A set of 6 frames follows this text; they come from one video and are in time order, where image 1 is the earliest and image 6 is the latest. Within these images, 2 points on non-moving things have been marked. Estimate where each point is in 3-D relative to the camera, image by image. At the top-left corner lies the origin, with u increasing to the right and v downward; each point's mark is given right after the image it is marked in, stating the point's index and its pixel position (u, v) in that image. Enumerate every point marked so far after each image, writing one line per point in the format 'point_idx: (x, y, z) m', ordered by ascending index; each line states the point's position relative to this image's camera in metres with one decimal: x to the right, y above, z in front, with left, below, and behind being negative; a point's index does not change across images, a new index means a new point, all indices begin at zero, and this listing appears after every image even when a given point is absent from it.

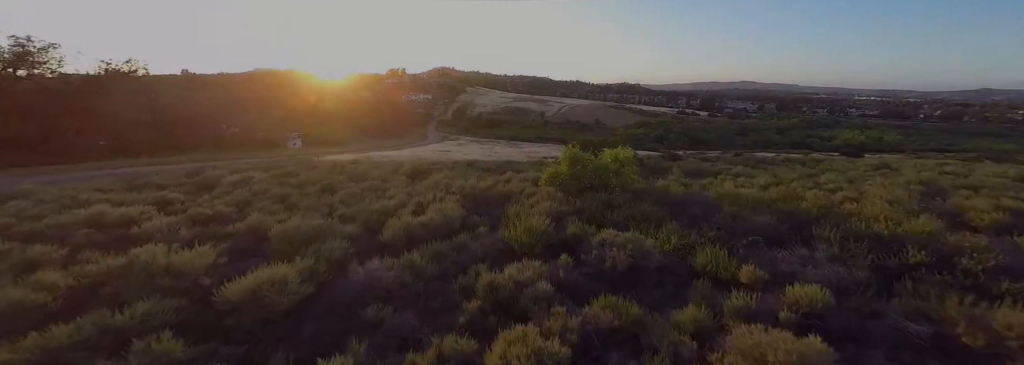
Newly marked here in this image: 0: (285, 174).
0: (-9.9, +0.4, +17.8) m
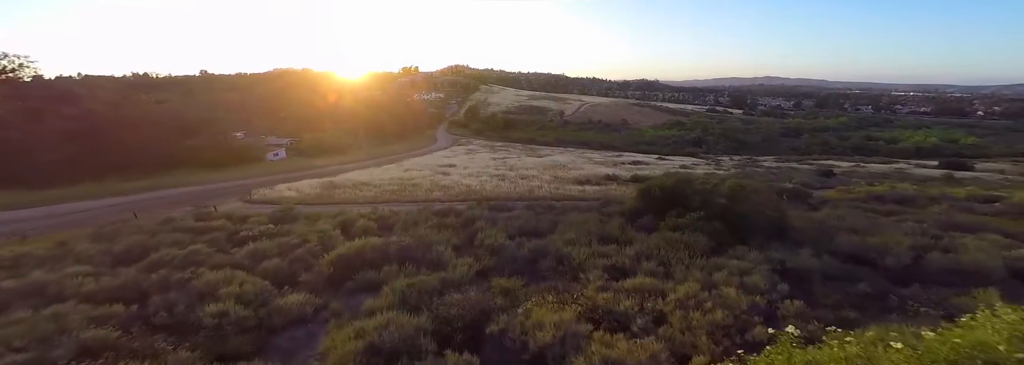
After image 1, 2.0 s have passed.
0: (-9.1, -2.0, +7.6) m
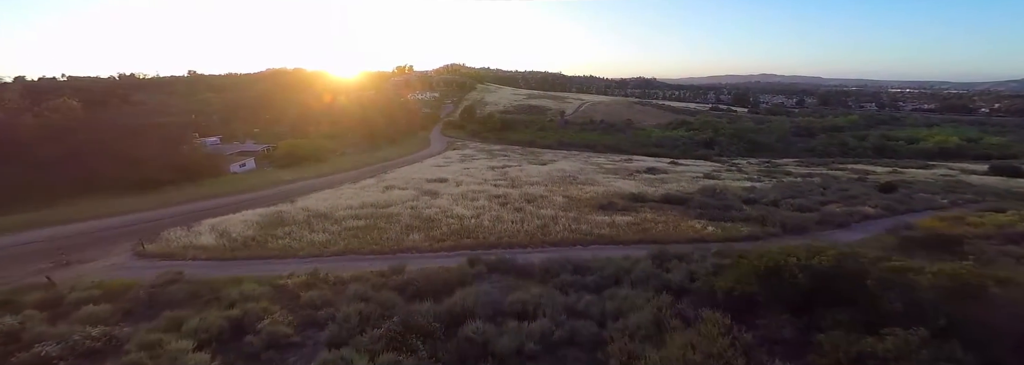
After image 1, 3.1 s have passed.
0: (-8.7, -3.4, +1.9) m
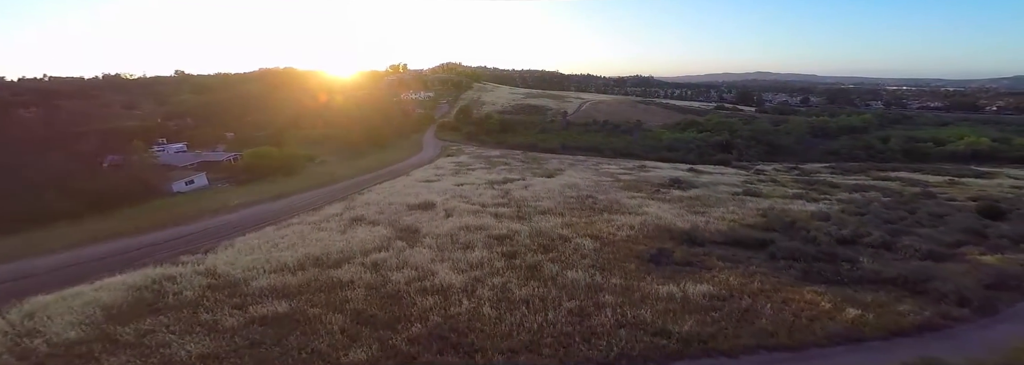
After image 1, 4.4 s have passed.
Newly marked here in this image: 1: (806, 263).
0: (-8.2, -4.9, -4.3) m
1: (+10.1, -2.8, +14.0) m
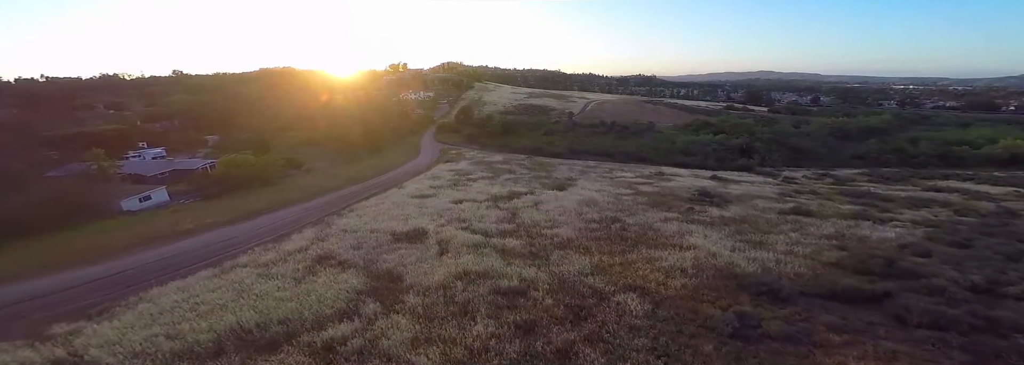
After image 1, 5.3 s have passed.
0: (-7.8, -5.9, -8.7) m
1: (+10.5, -3.8, +9.5) m
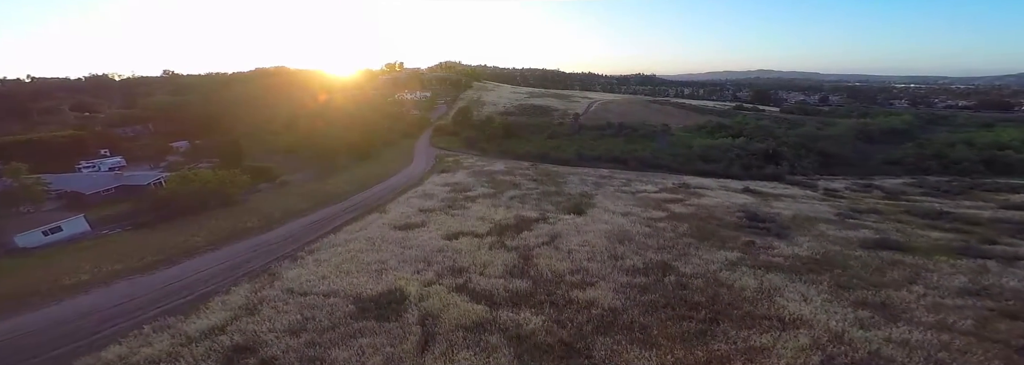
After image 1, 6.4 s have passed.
0: (-7.2, -7.3, -14.2) m
1: (+11.1, -5.1, +4.0) m
